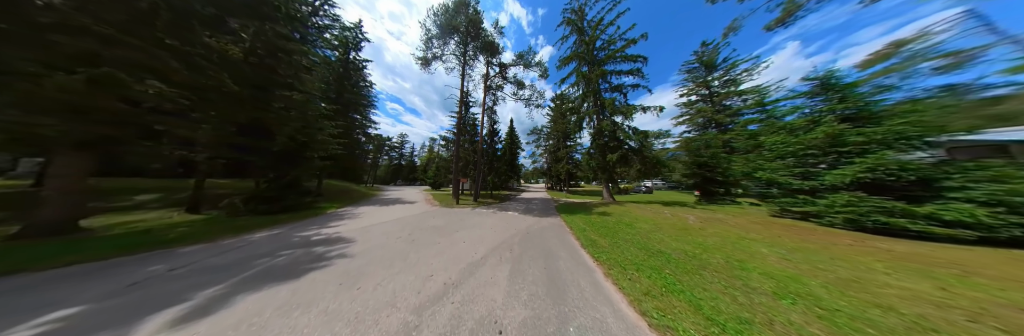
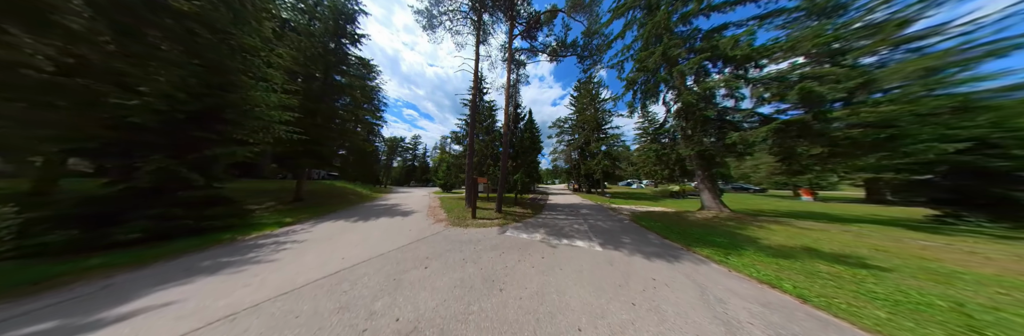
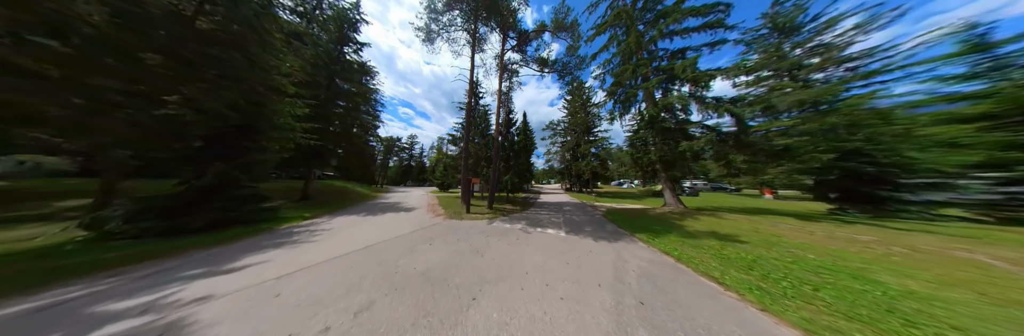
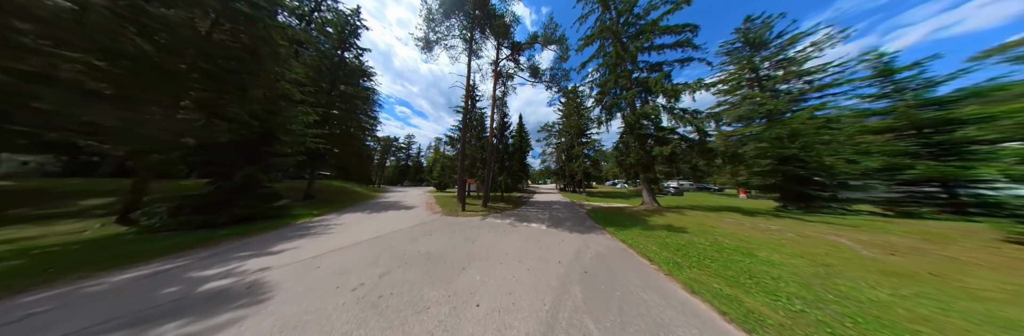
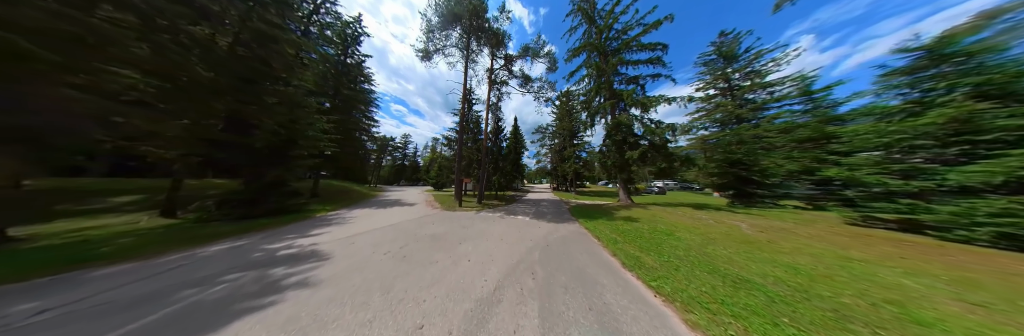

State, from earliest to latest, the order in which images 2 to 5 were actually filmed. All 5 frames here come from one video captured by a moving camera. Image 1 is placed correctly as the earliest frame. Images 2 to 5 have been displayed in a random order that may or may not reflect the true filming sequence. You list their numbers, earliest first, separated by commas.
5, 4, 3, 2
